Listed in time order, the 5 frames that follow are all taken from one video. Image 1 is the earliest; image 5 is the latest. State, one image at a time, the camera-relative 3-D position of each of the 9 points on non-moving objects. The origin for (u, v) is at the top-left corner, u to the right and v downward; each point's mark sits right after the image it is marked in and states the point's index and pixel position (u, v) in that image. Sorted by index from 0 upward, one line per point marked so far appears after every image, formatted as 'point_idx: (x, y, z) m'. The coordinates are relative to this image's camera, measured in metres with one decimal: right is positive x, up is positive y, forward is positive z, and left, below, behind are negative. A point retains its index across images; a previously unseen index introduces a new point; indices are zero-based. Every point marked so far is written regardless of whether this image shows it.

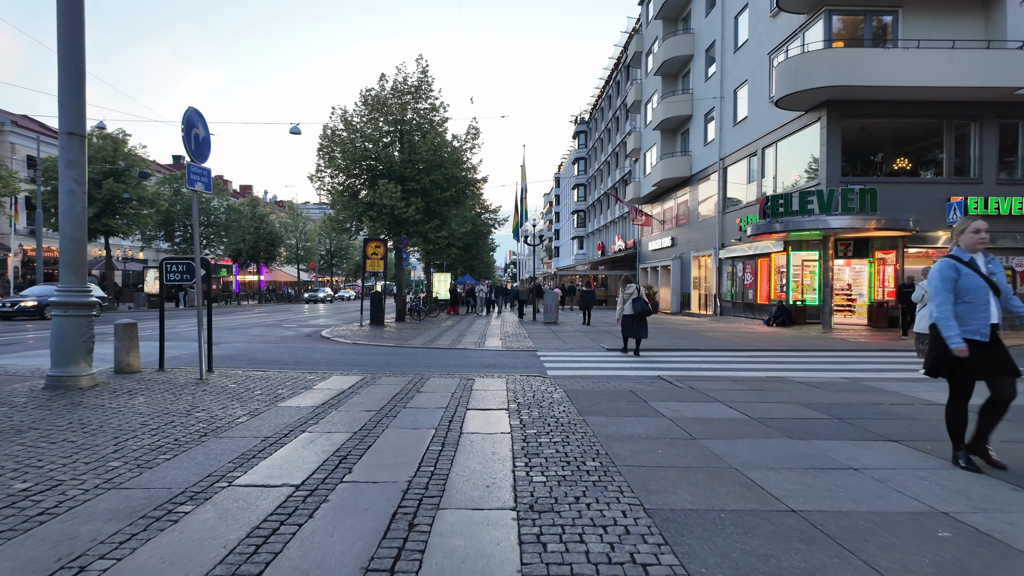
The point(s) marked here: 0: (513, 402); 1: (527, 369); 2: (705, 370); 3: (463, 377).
0: (0.0, -1.3, +6.4) m
1: (+0.2, -1.3, +10.0) m
2: (+3.1, -1.4, +9.9) m
3: (-0.7, -1.3, +8.3) m
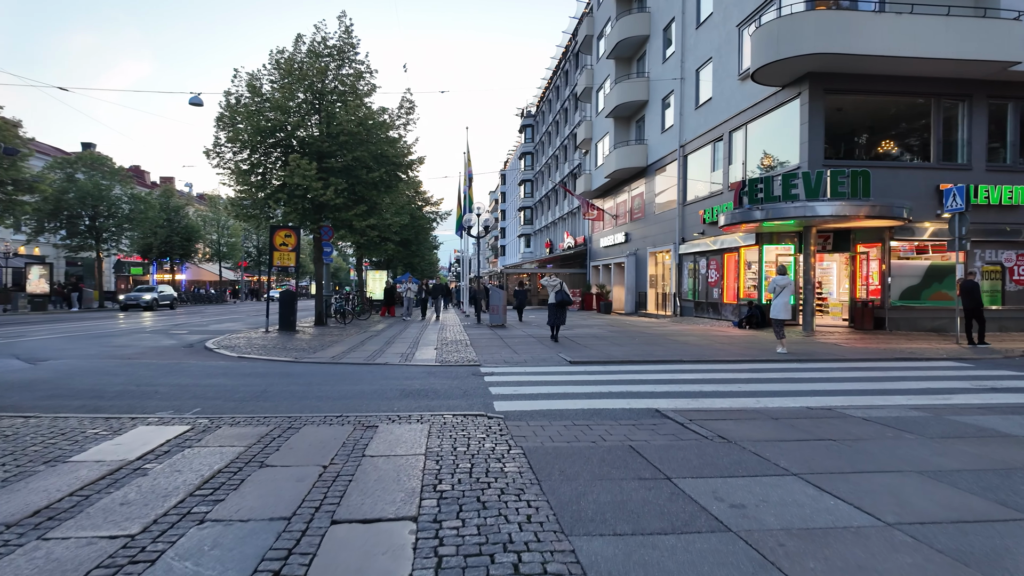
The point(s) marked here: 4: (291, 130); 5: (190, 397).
0: (-0.5, -1.2, +3.4) m
1: (-0.6, -1.3, +7.0) m
2: (+2.3, -1.3, +7.2) m
3: (-1.4, -1.2, +5.2) m
4: (-6.9, +4.9, +18.4) m
5: (-3.7, -1.2, +6.8) m
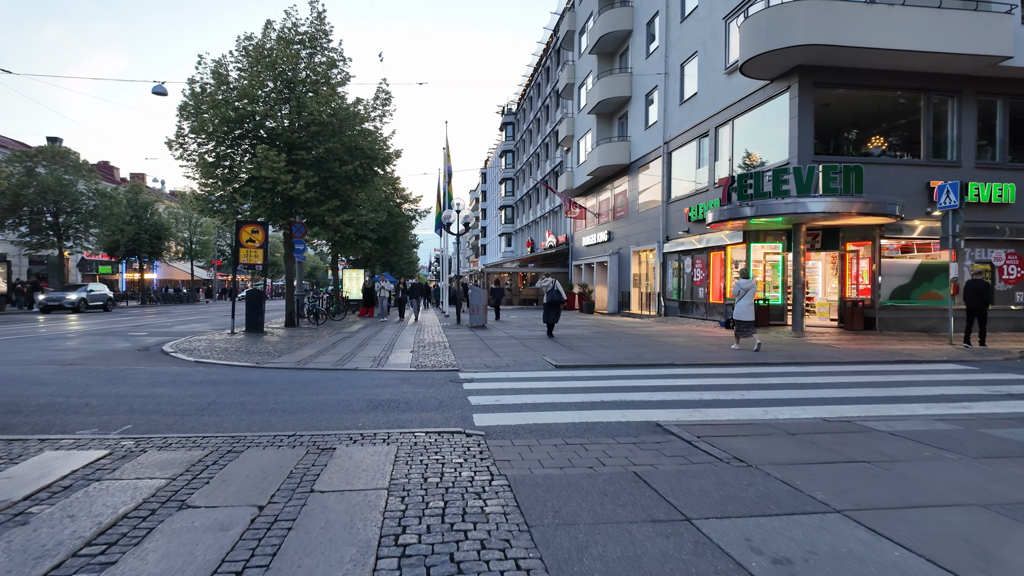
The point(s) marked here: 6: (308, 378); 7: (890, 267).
0: (-0.6, -1.2, +2.7) m
1: (-0.8, -1.3, +6.2) m
2: (+2.1, -1.3, +6.5) m
3: (-1.5, -1.2, +4.4) m
4: (-7.4, +4.9, +17.4) m
5: (-3.9, -1.2, +5.9) m
6: (-2.9, -1.3, +8.4) m
7: (+10.4, +0.6, +16.4) m
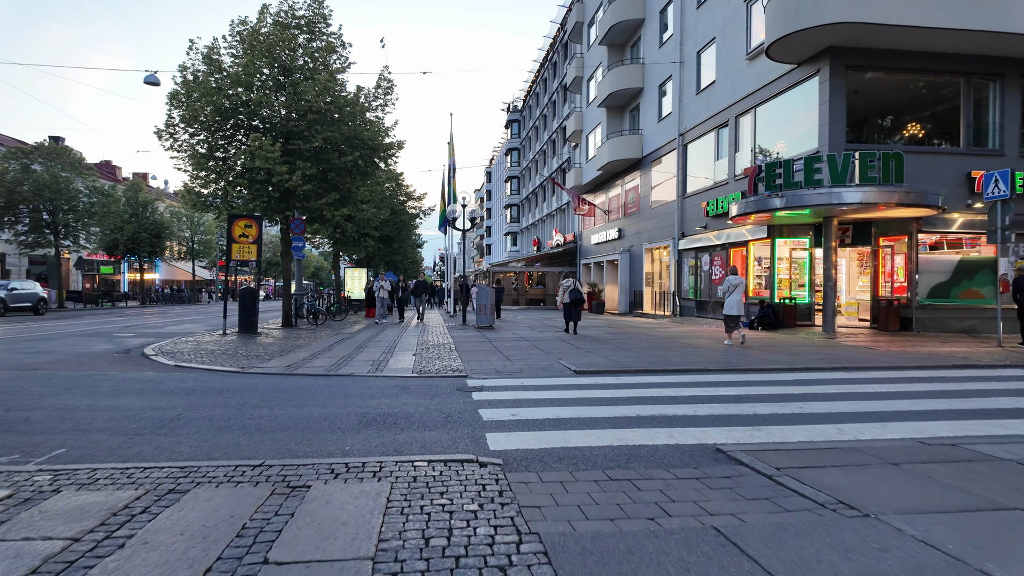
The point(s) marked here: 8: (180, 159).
0: (-0.4, -1.1, +1.7) m
1: (-0.6, -1.2, +5.2) m
2: (+2.3, -1.2, +5.5) m
3: (-1.3, -1.1, +3.4) m
4: (-7.2, +5.0, +16.4) m
5: (-3.7, -1.2, +4.9) m
6: (-2.7, -1.2, +7.4) m
7: (+10.7, +0.6, +15.2) m
8: (-9.4, +3.6, +16.7) m
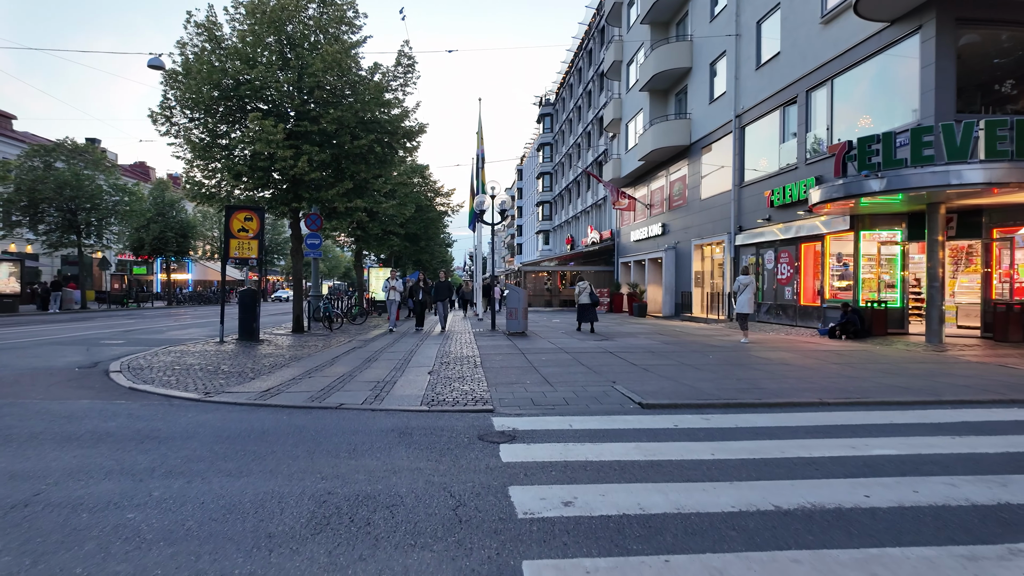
0: (-0.3, -1.1, -0.5) m
1: (-0.3, -1.2, +3.0) m
2: (+2.6, -1.3, +3.2) m
3: (-1.1, -1.1, +1.3) m
4: (-6.3, +5.0, +14.6) m
5: (-3.4, -1.2, +2.9) m
6: (-2.3, -1.3, +5.4) m
7: (+11.5, +0.6, +12.5) m
8: (-8.5, +3.6, +15.0) m
